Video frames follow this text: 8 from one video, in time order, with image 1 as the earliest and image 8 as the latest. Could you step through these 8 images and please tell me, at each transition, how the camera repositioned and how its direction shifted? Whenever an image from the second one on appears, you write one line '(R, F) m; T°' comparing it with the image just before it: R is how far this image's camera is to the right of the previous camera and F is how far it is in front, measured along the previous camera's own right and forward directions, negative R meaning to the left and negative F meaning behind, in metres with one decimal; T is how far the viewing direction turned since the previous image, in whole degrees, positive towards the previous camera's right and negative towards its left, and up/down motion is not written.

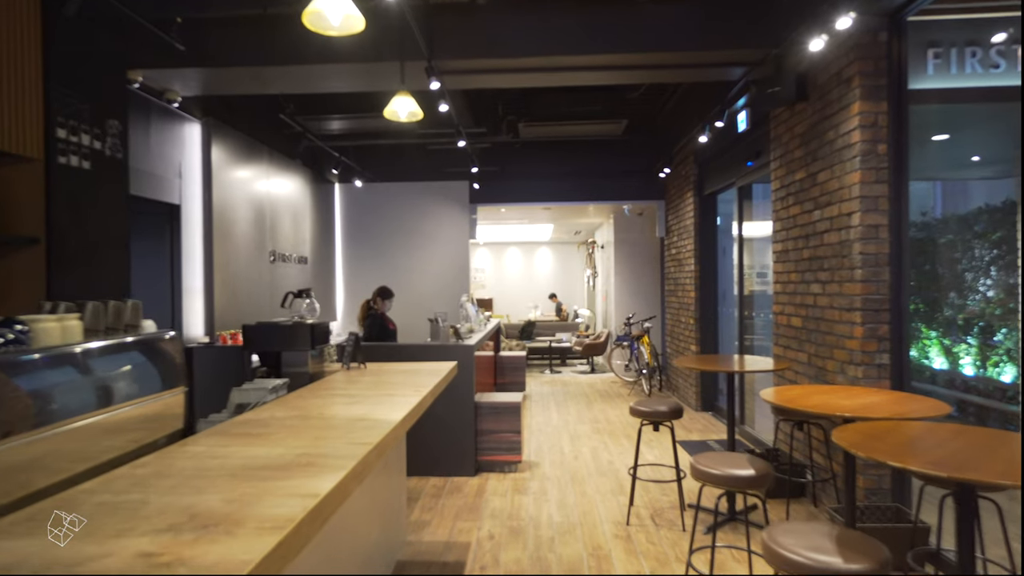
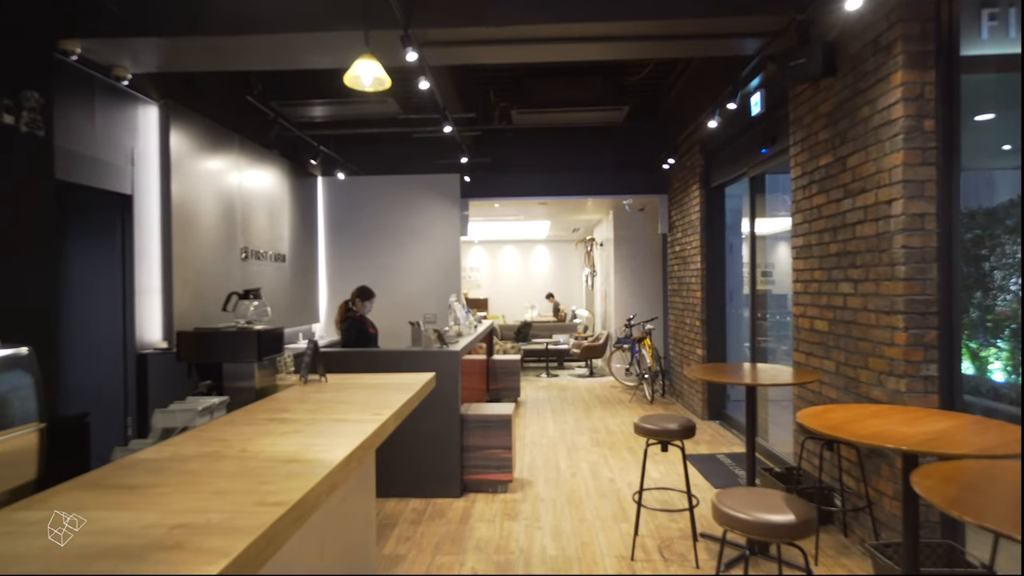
(0.0, +0.5) m; 0°
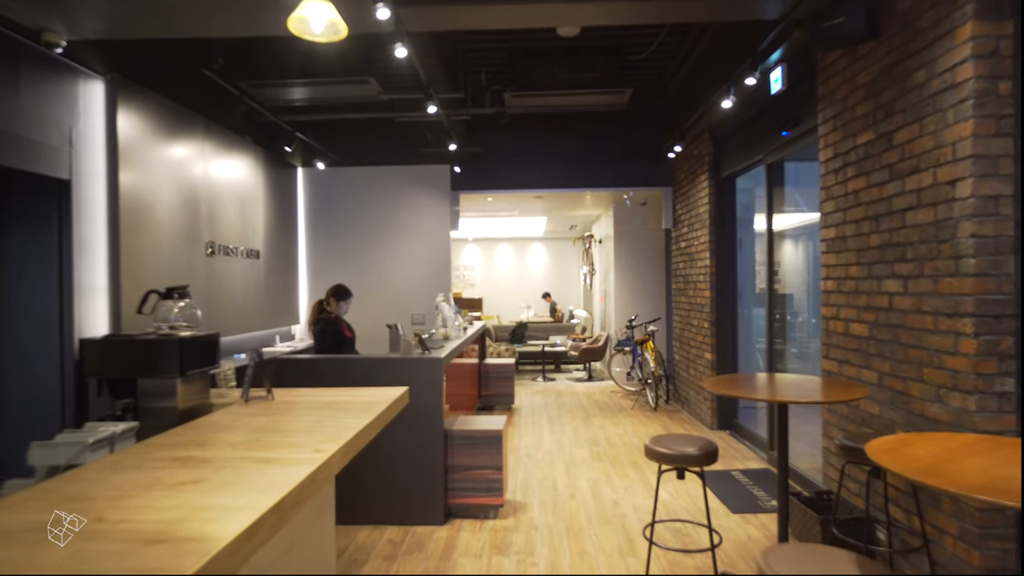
(0.0, +0.5) m; 0°
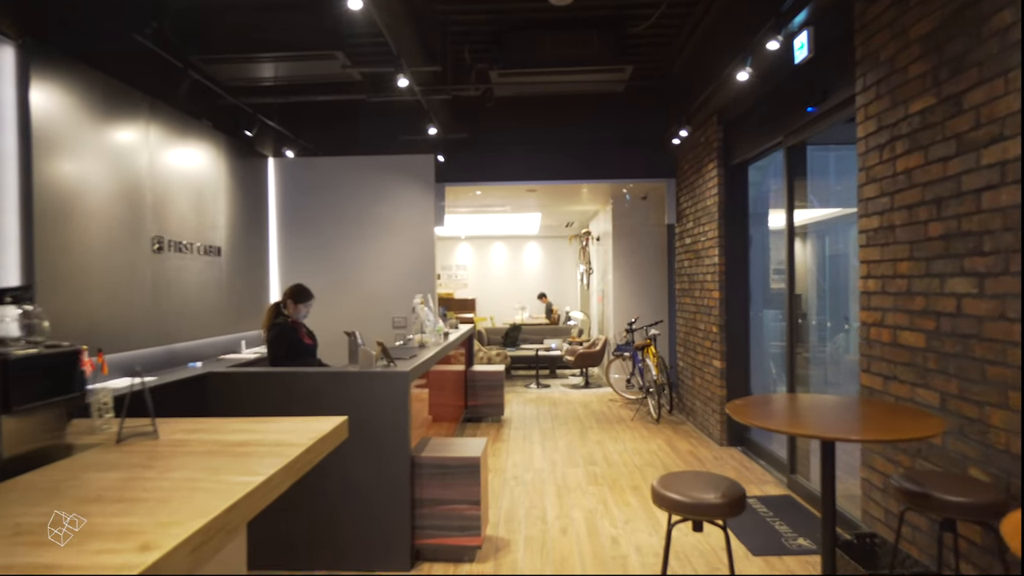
(+0.1, +0.6) m; 0°
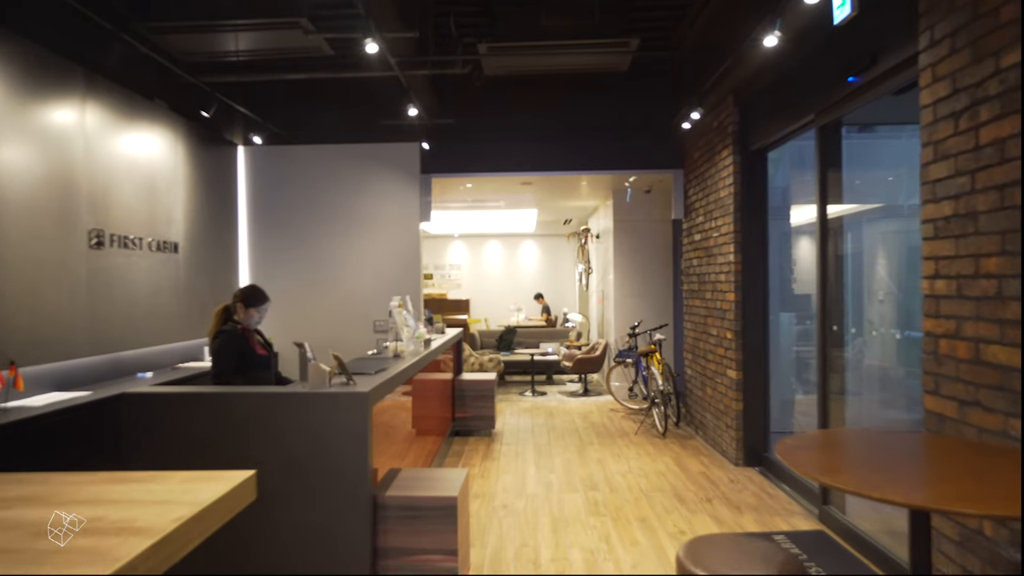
(0.0, +0.6) m; 0°
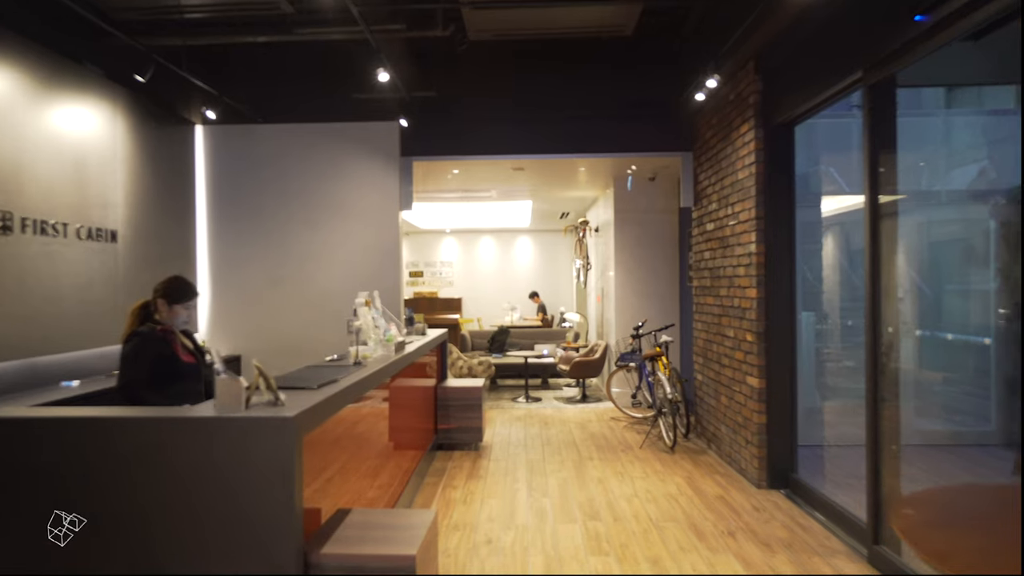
(0.0, +0.6) m; 0°
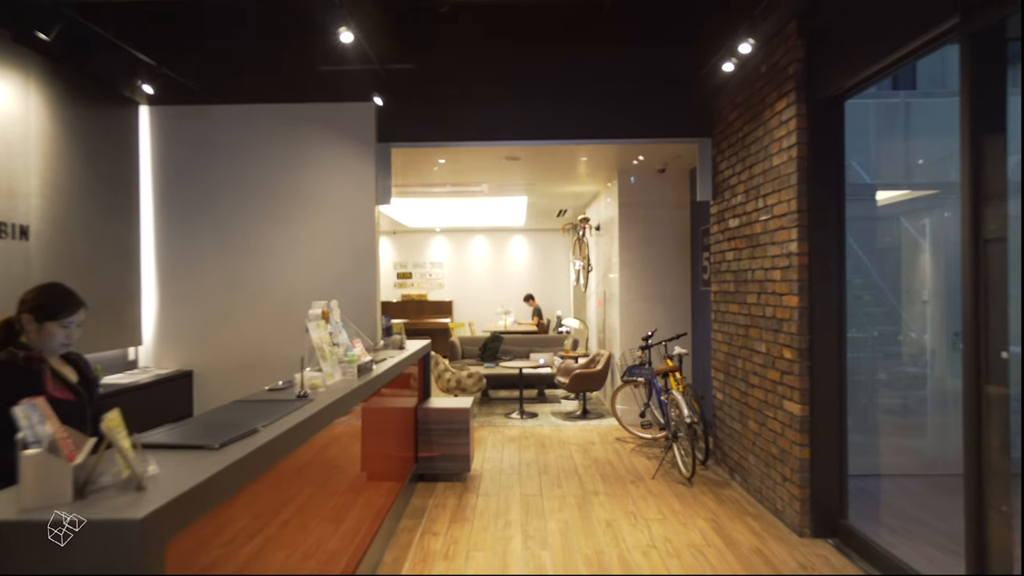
(0.0, +0.7) m; 0°
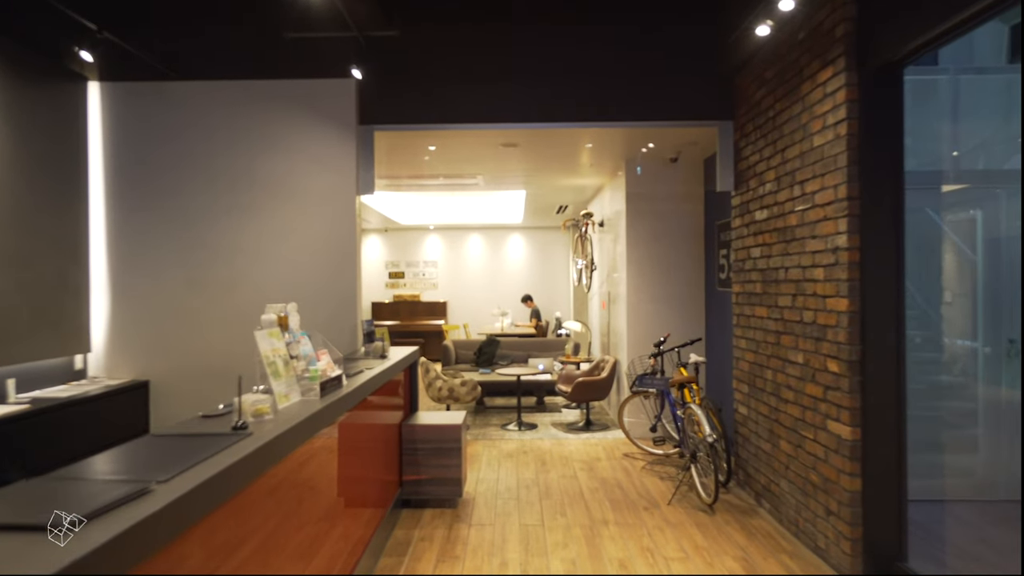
(0.0, +0.5) m; 0°
